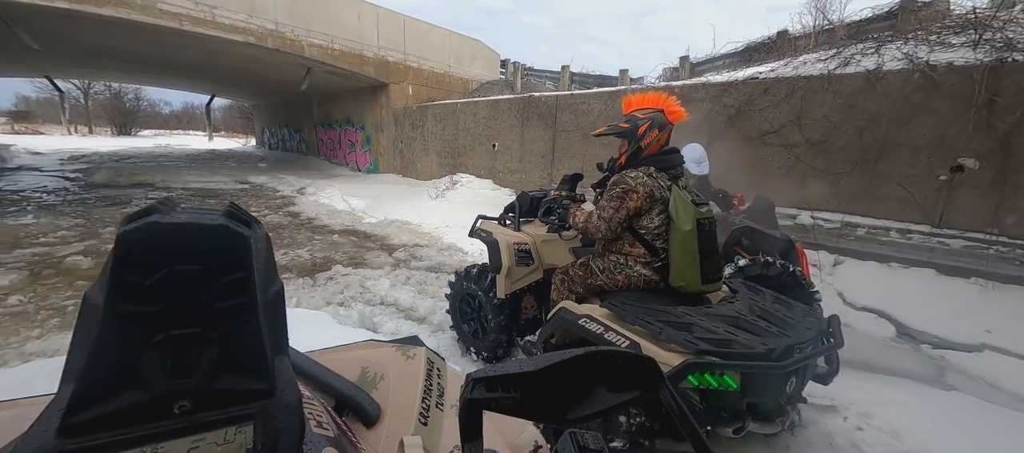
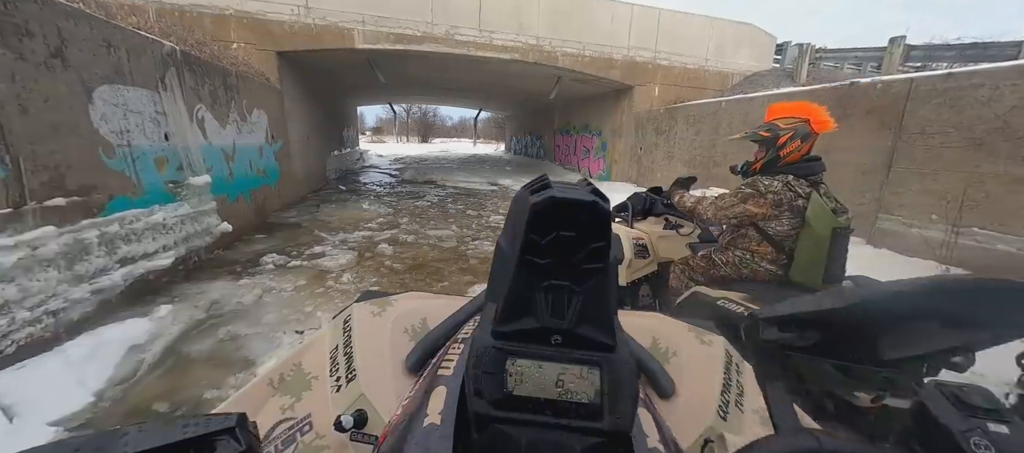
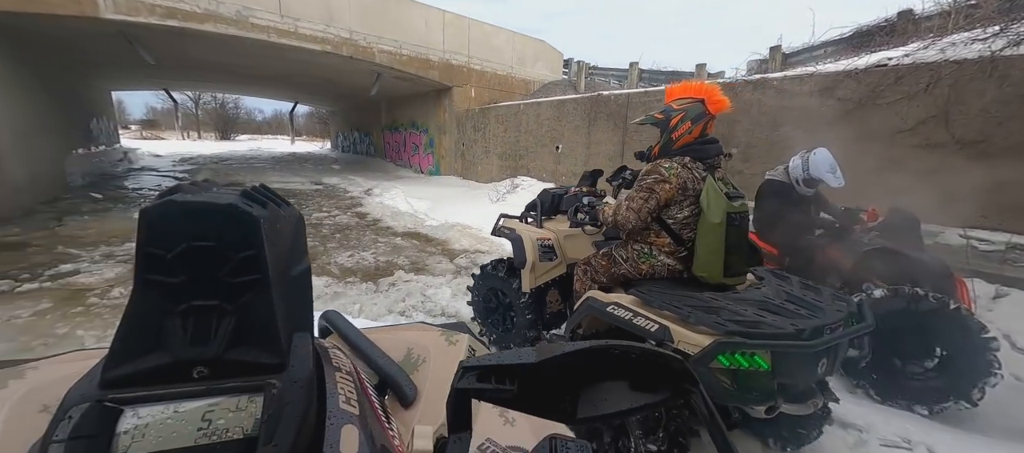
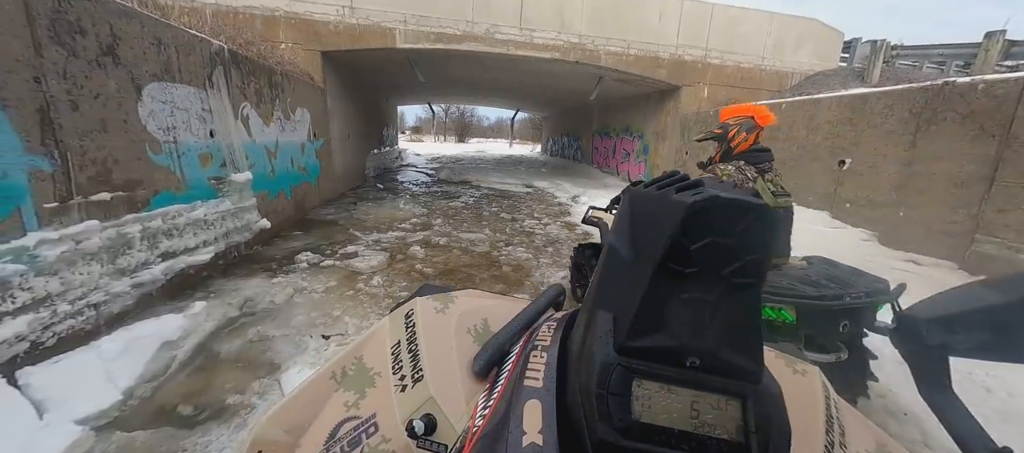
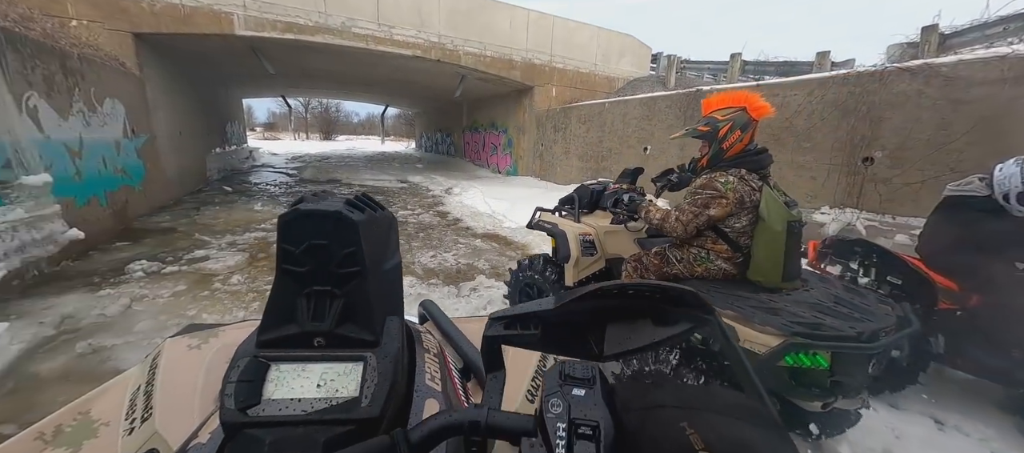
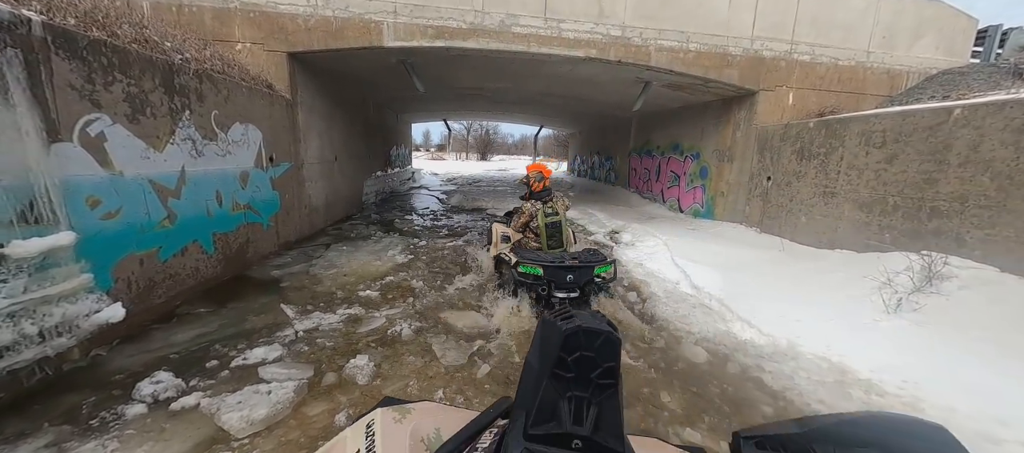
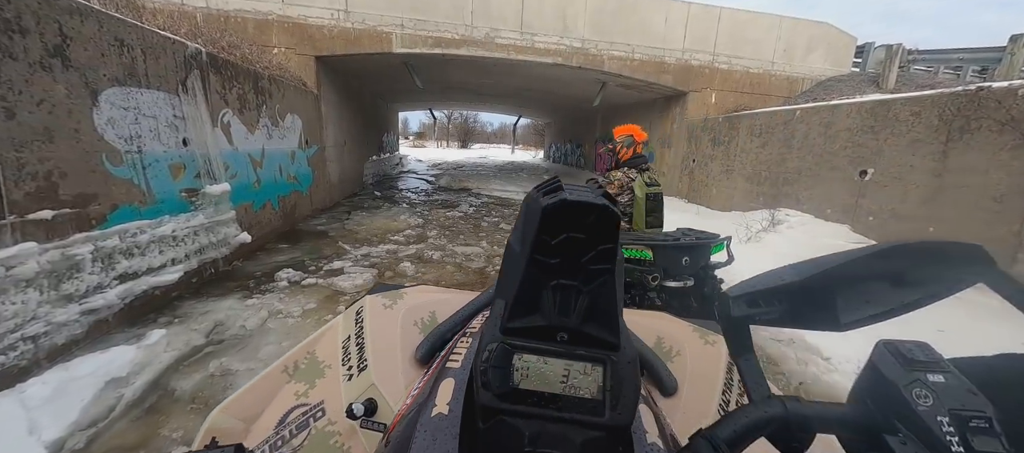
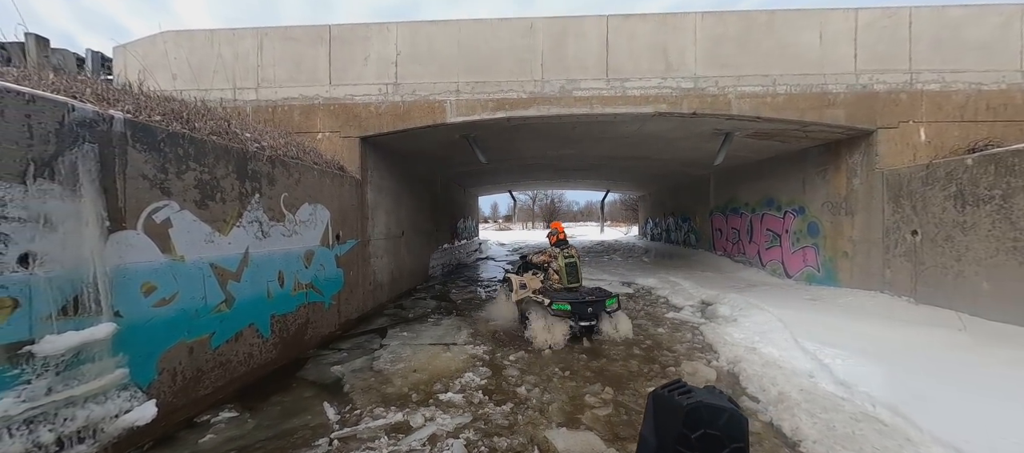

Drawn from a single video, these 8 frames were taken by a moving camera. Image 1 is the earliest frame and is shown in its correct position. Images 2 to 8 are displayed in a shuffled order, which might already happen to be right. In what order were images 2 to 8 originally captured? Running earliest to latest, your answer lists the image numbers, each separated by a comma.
3, 5, 2, 4, 7, 6, 8
